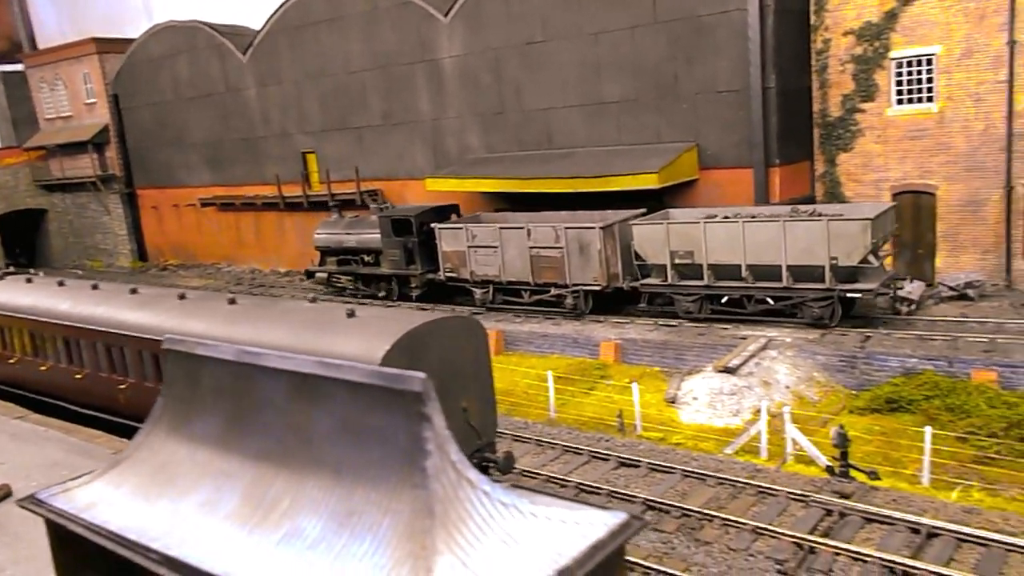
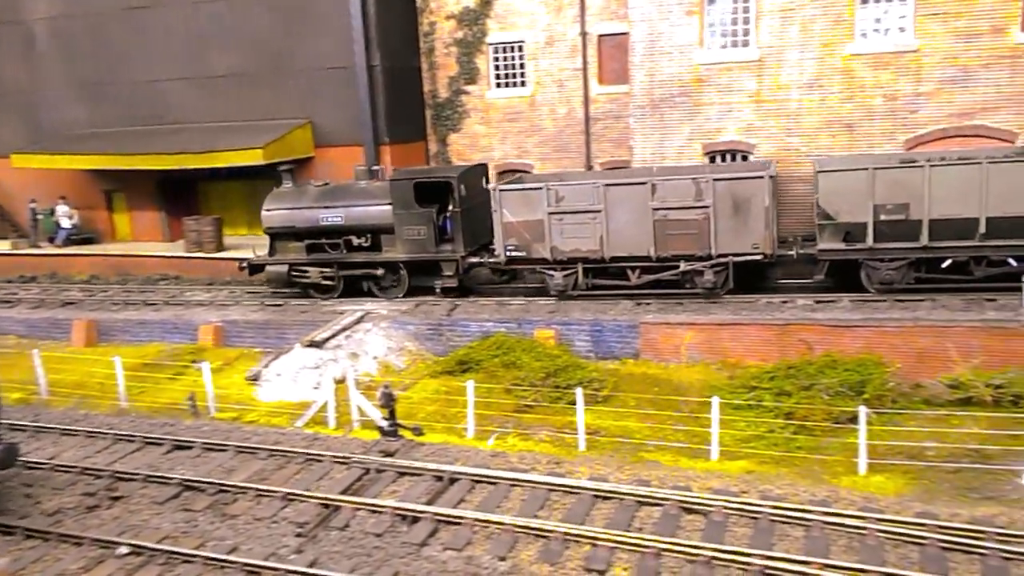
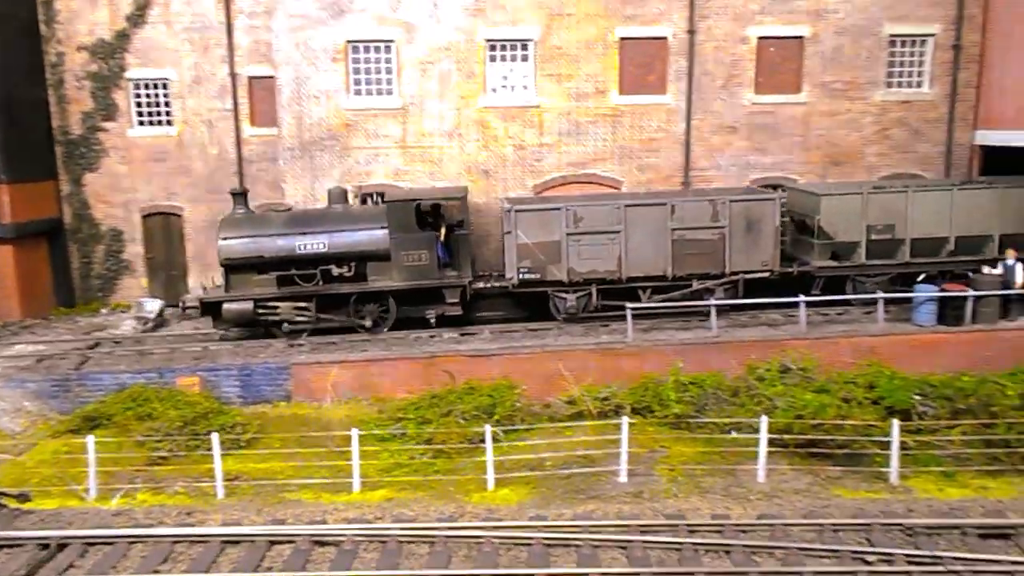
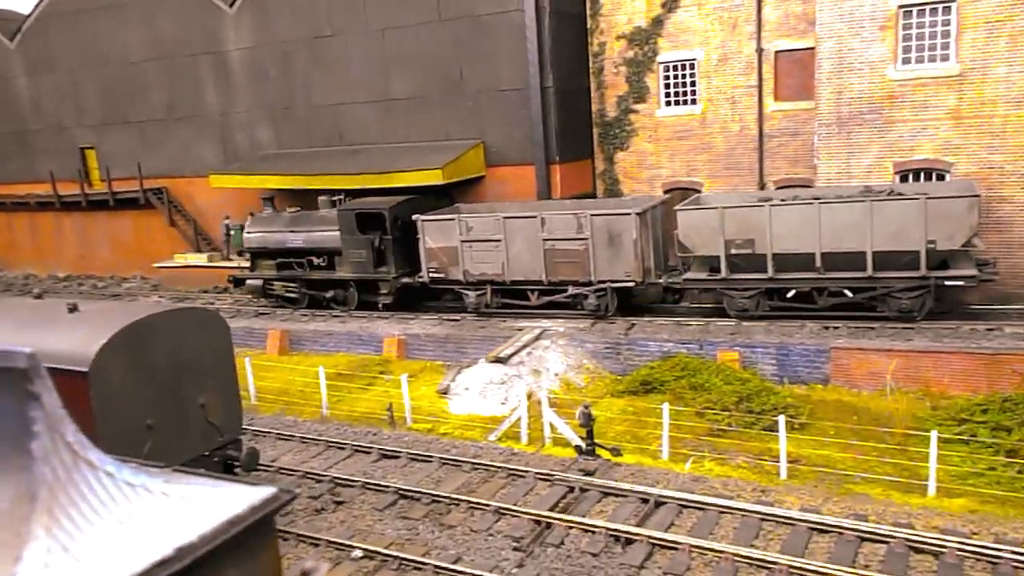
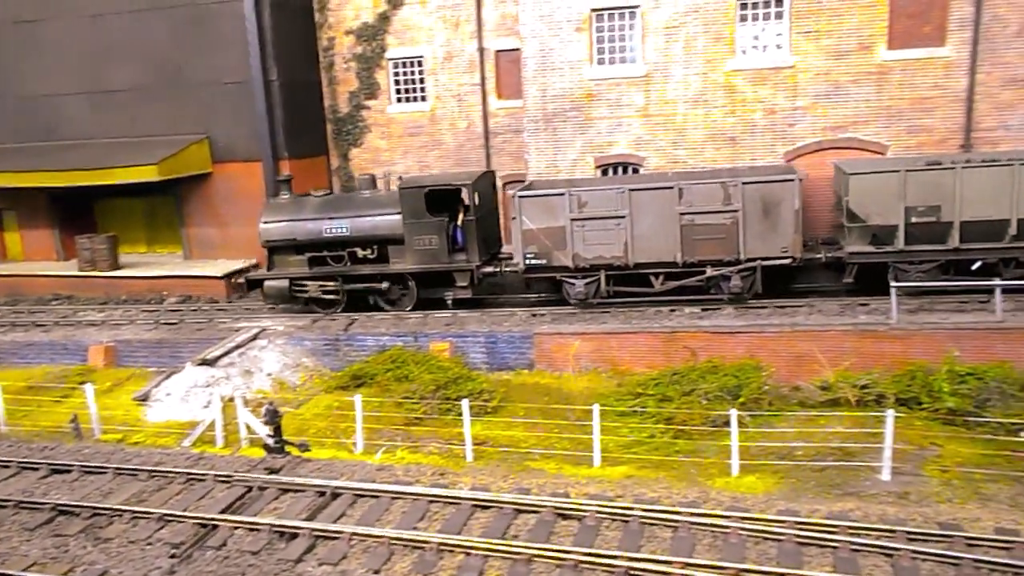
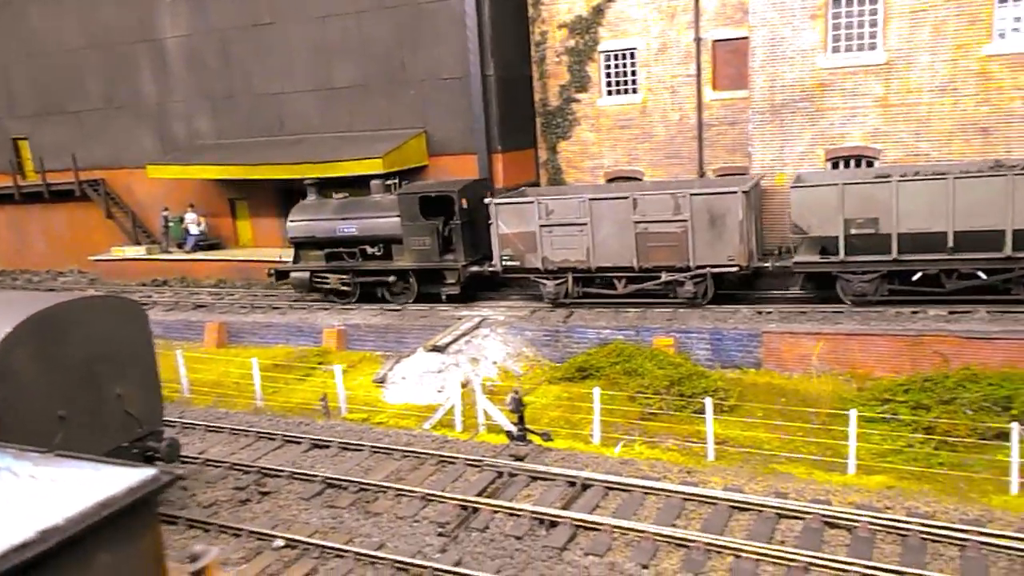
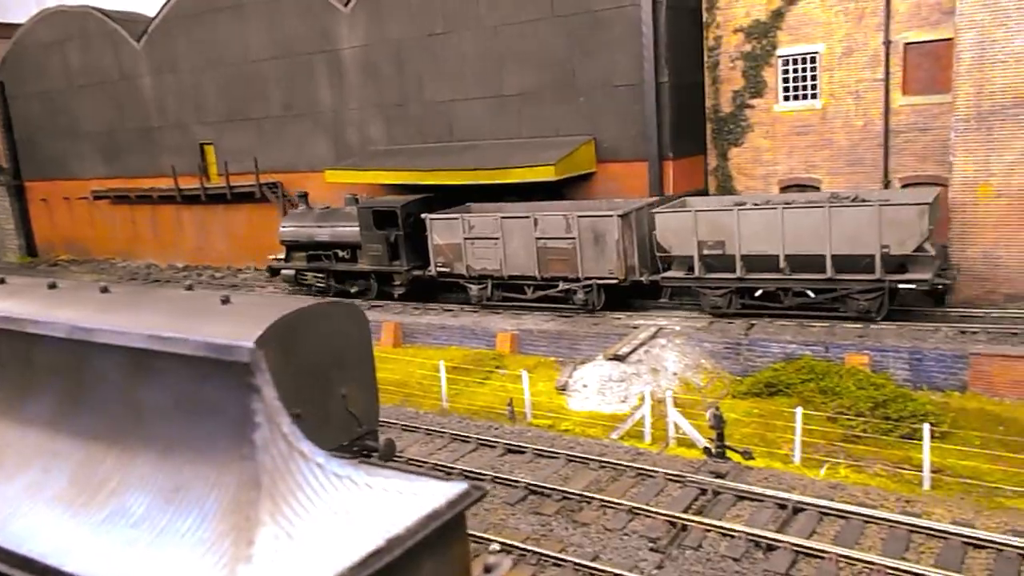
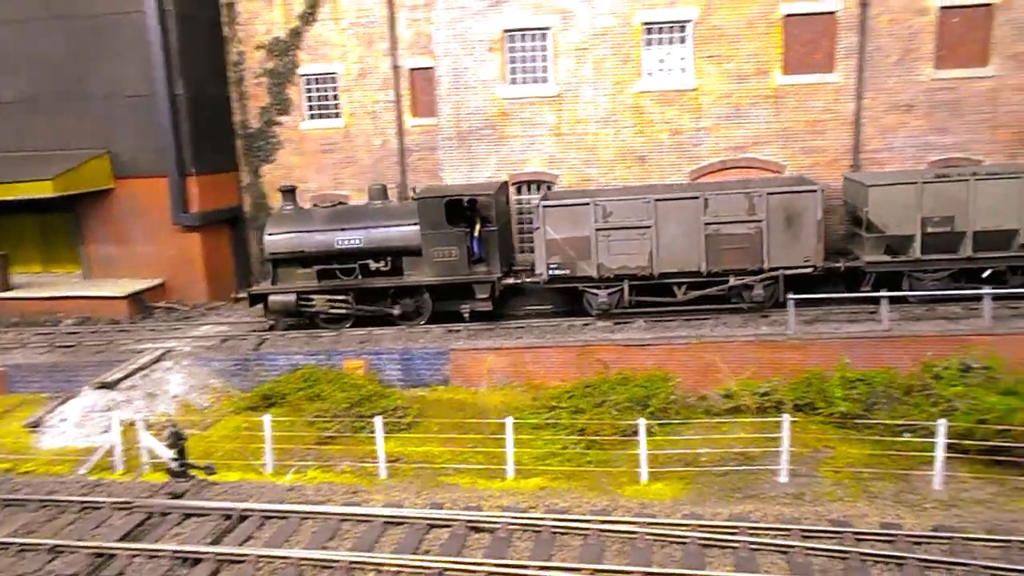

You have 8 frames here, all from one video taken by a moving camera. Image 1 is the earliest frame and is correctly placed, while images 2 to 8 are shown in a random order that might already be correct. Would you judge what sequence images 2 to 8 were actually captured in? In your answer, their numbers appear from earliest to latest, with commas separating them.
7, 4, 6, 2, 5, 8, 3
